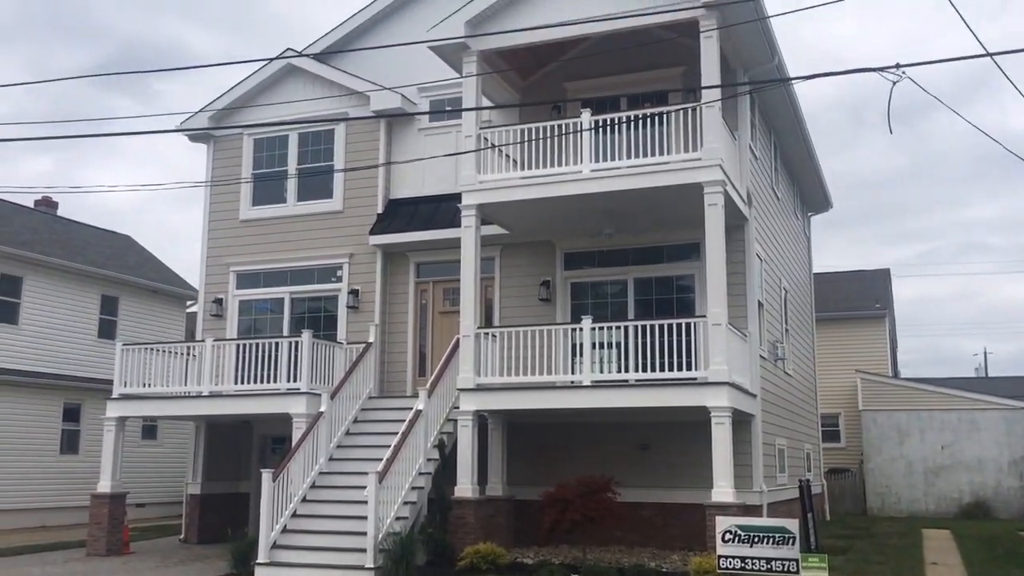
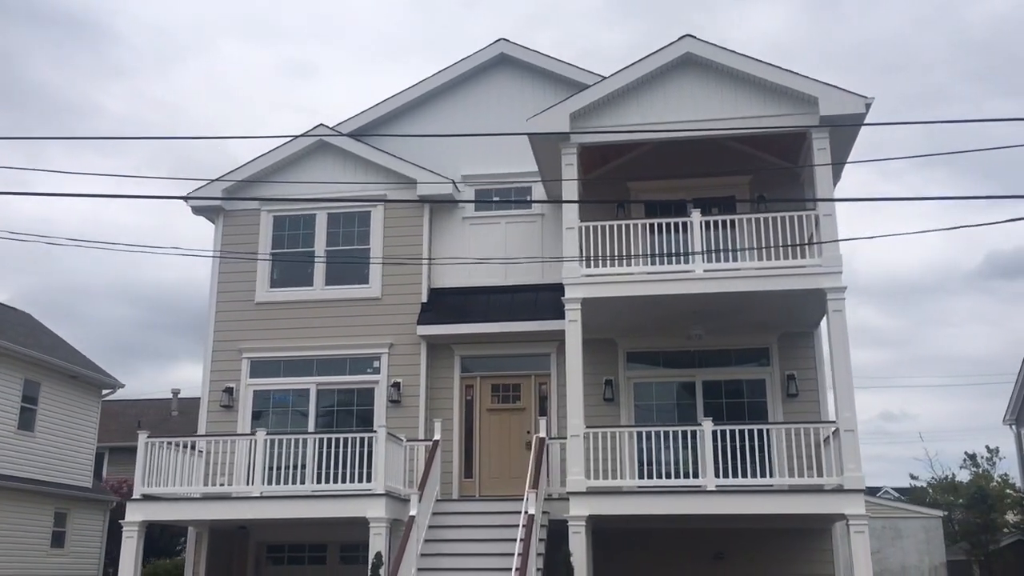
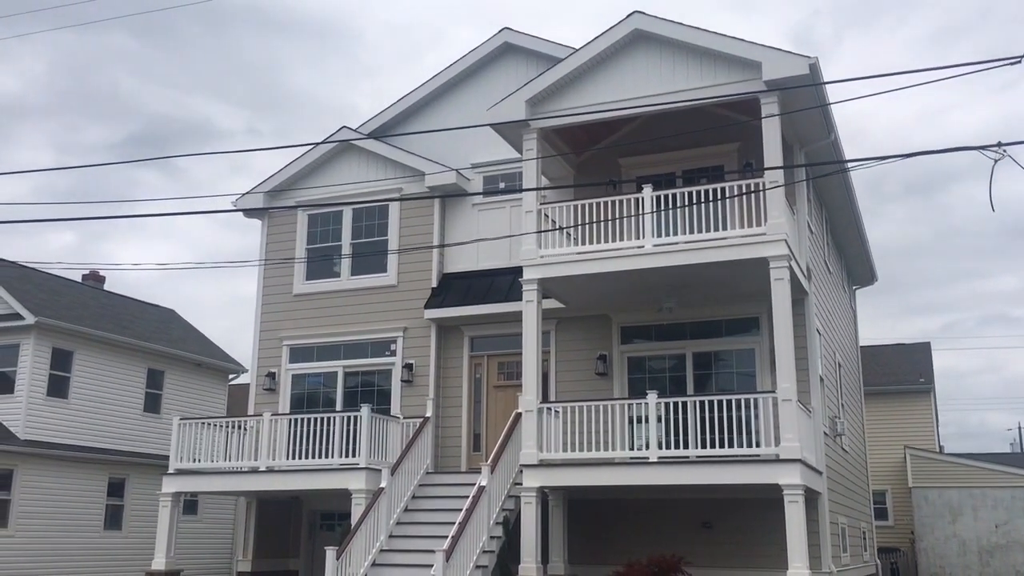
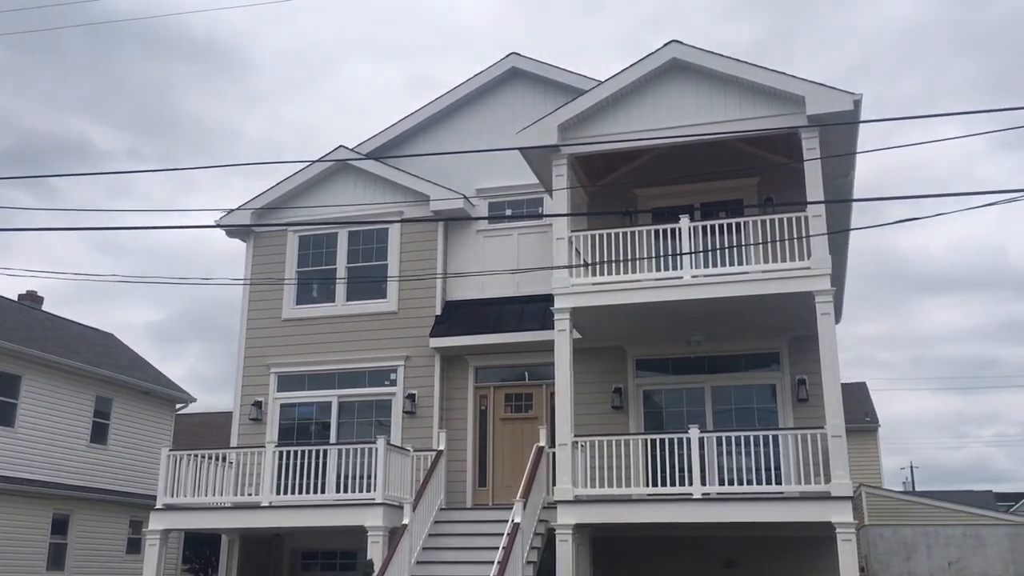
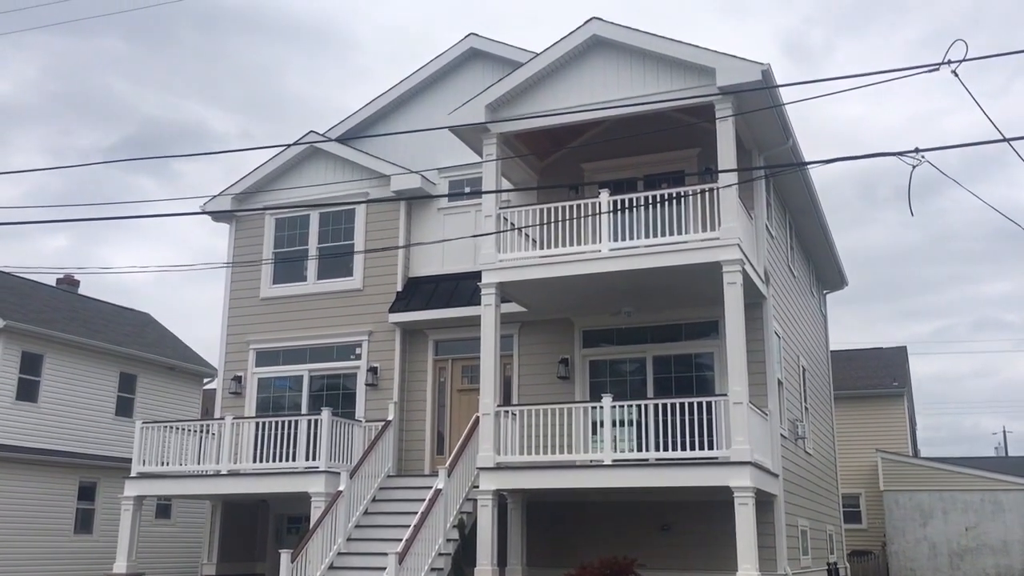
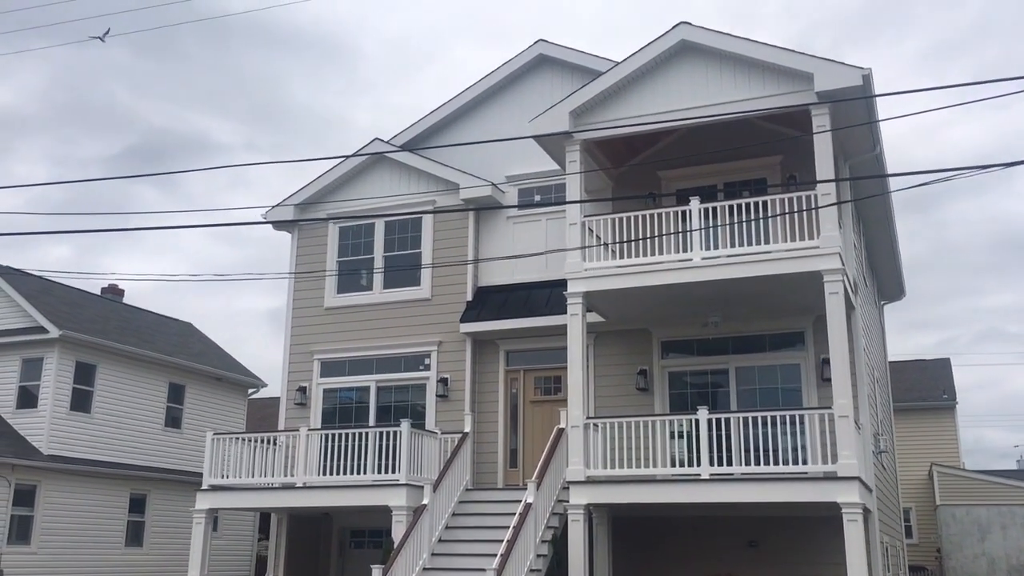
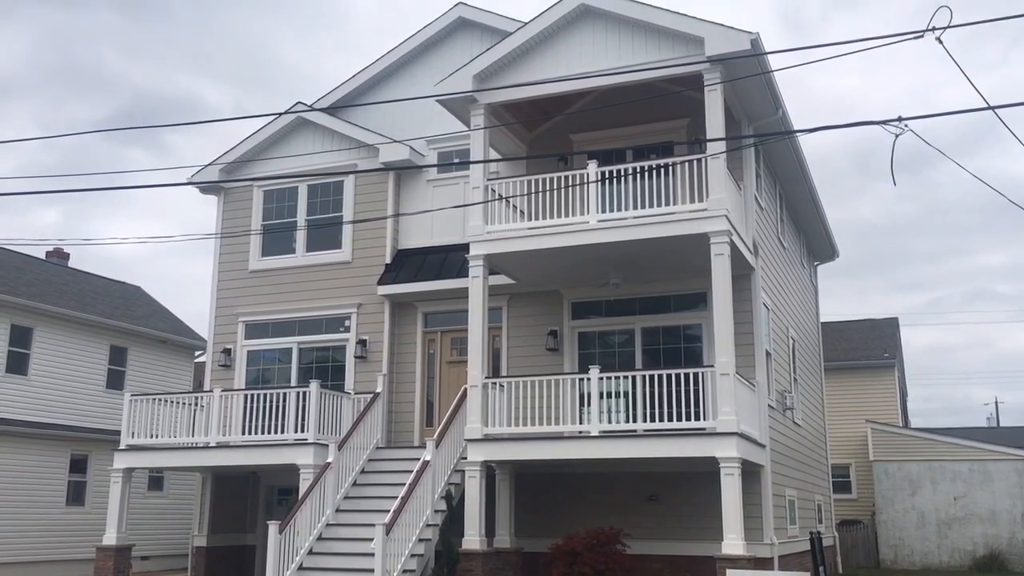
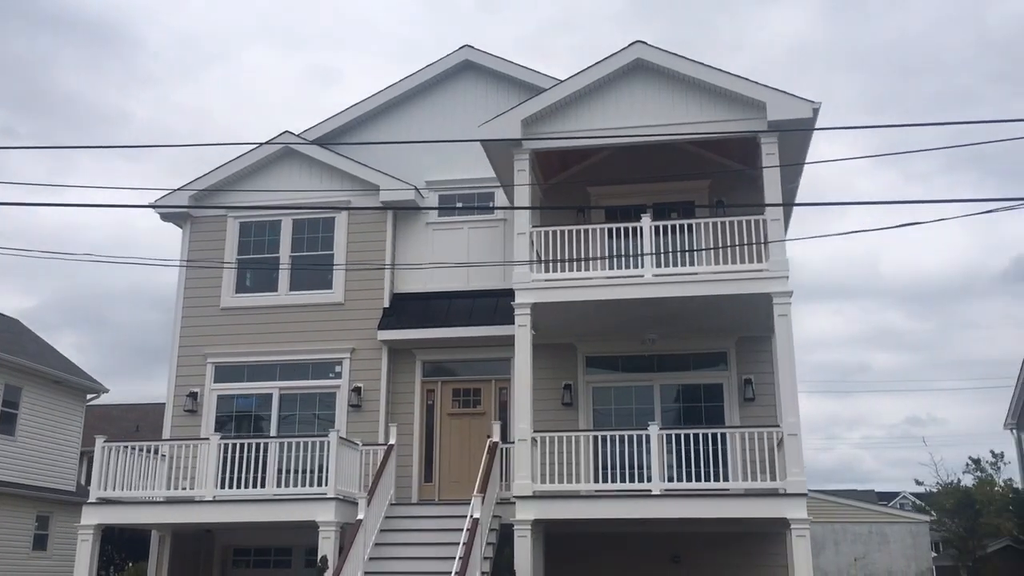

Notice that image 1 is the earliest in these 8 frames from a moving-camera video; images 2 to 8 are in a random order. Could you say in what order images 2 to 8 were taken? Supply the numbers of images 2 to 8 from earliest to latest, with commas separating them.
7, 5, 3, 6, 4, 8, 2
